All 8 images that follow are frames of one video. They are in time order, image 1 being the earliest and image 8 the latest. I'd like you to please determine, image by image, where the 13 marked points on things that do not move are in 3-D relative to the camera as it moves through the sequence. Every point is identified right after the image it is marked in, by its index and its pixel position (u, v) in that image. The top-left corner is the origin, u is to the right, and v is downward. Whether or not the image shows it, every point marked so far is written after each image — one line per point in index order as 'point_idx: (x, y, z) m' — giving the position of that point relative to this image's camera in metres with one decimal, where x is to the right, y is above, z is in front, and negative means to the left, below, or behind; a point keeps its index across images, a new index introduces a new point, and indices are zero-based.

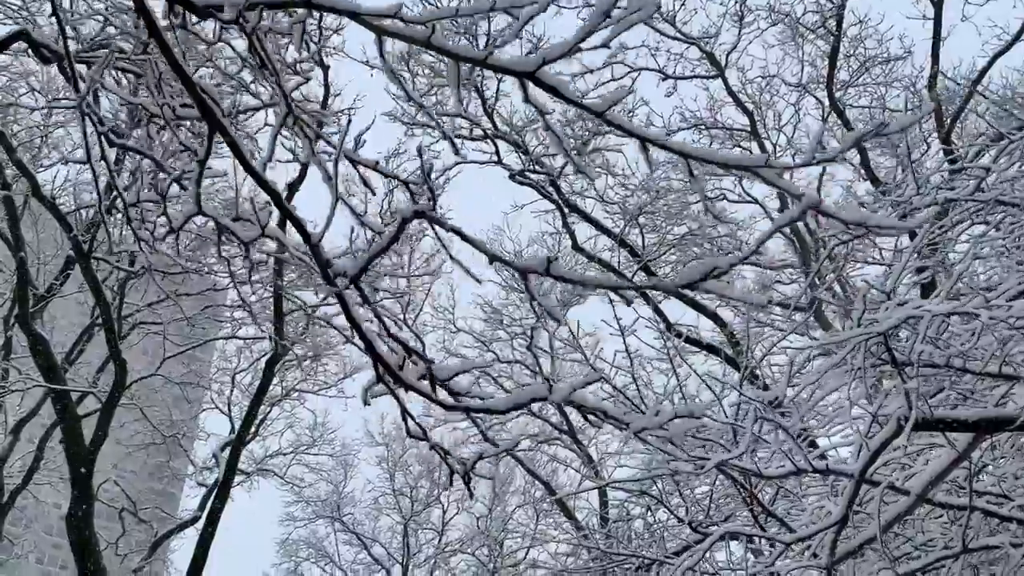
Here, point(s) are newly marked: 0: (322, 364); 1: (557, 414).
0: (-2.7, -1.1, +12.0) m
1: (+0.7, -1.8, +12.0) m
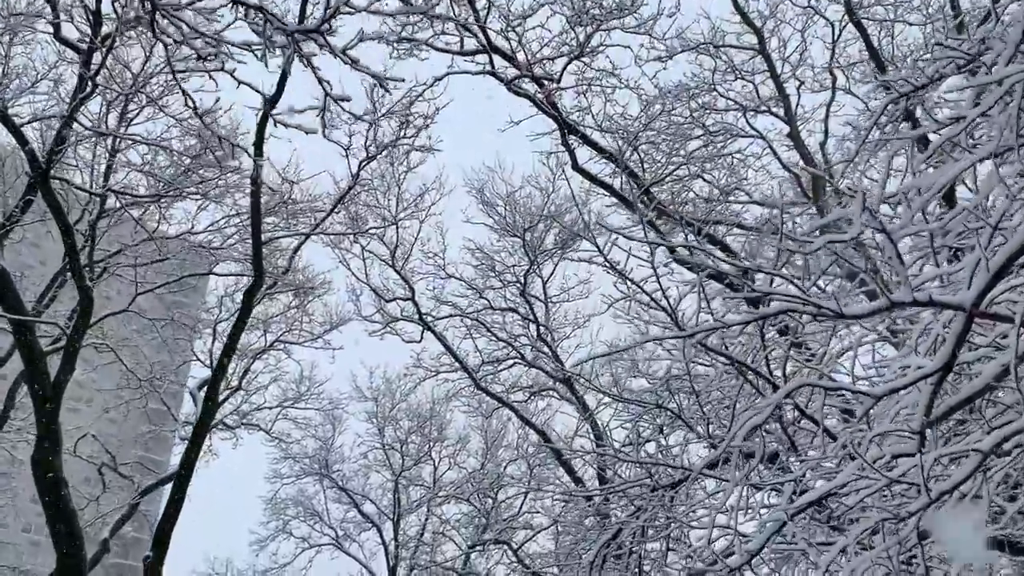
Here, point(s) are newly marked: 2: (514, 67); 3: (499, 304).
0: (-2.8, -0.3, +11.6) m
1: (+0.6, -1.0, +11.6) m
2: (0.0, +1.8, +6.9) m
3: (-0.2, -0.2, +11.5) m
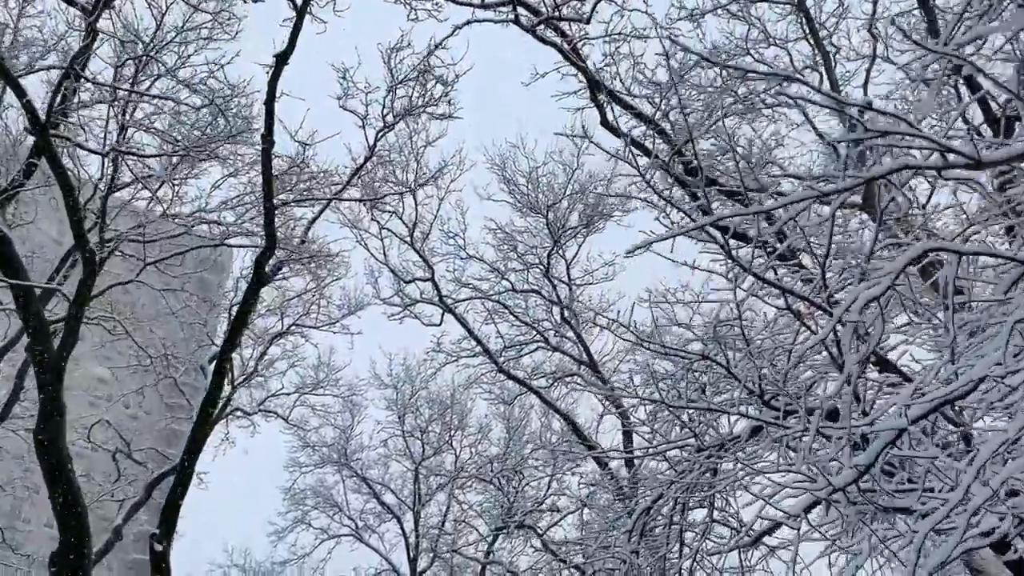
0: (-2.5, -0.1, +11.3) m
1: (+0.9, -0.8, +11.2) m
2: (+0.2, +2.1, +6.5) m
3: (+0.1, 0.0, +11.2) m
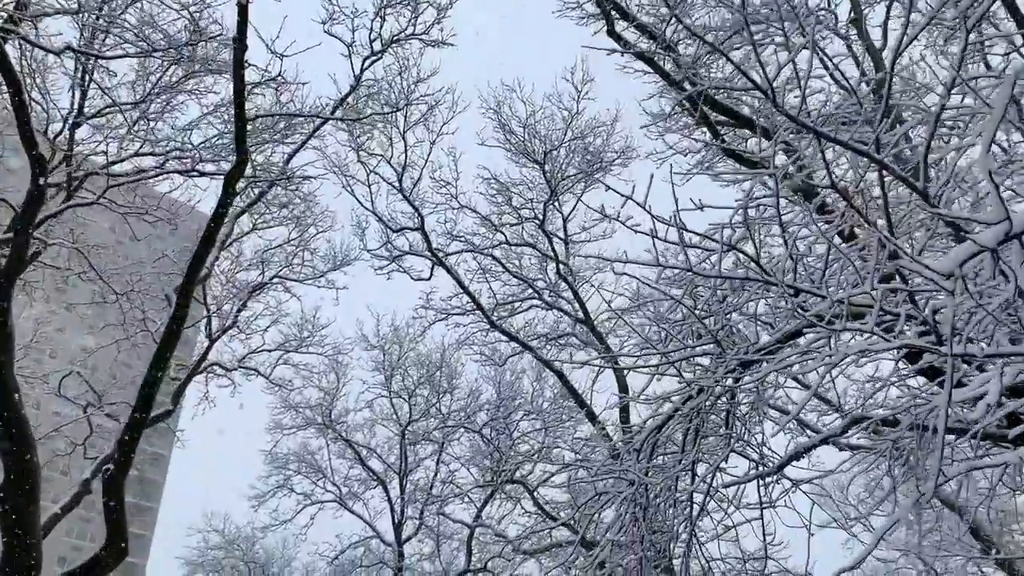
0: (-2.6, +0.5, +10.8) m
1: (+0.8, -0.2, +10.7) m
2: (+0.2, +2.6, +6.0) m
3: (+0.1, +0.6, +10.7) m
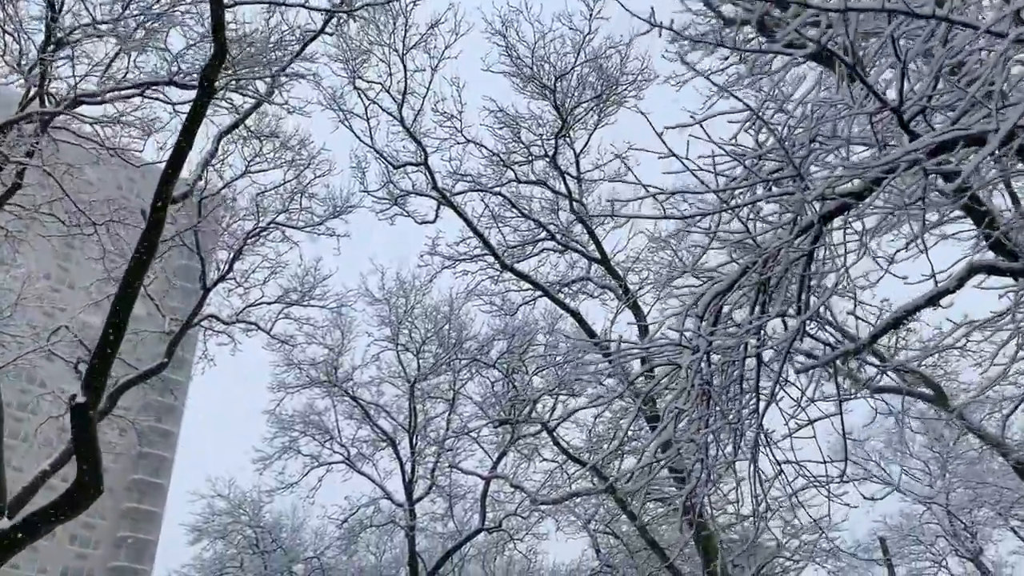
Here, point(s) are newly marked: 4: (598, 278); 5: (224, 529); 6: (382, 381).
0: (-2.5, +1.2, +10.2) m
1: (+0.9, +0.5, +10.1) m
2: (+0.2, +3.2, +5.3) m
3: (+0.2, +1.3, +10.1) m
4: (+1.0, +0.1, +9.9) m
5: (-4.9, -4.1, +14.3) m
6: (-2.0, -1.4, +12.7) m
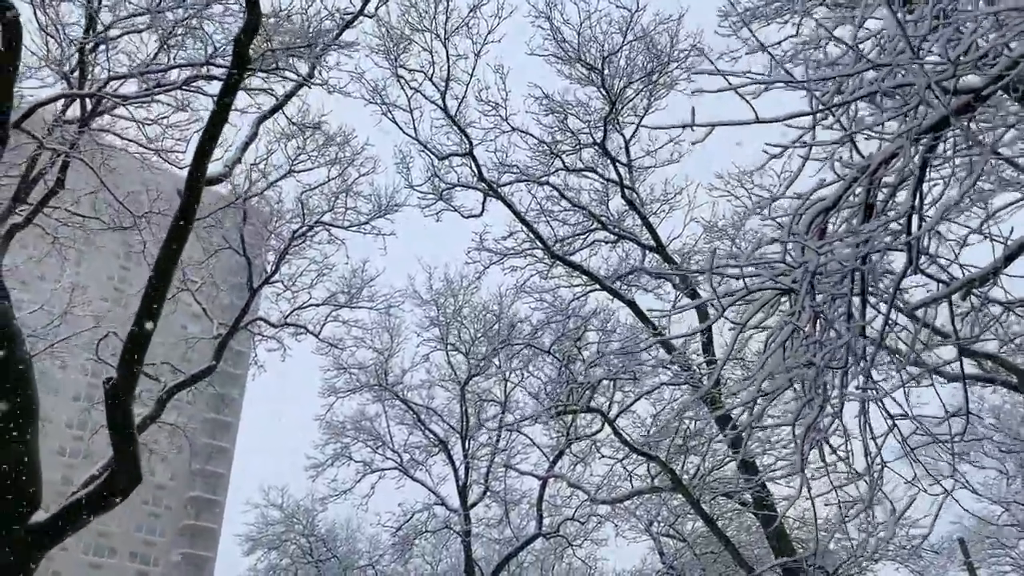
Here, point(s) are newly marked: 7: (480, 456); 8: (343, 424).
0: (-1.9, +1.2, +10.0) m
1: (+1.5, +0.6, +9.8) m
2: (+0.5, +3.3, +5.0) m
3: (+0.7, +1.4, +9.7) m
4: (+1.6, +0.3, +9.5) m
5: (-3.9, -4.2, +14.1) m
6: (-1.2, -1.4, +12.4) m
7: (-0.5, -2.4, +12.0) m
8: (-2.6, -2.1, +12.9) m
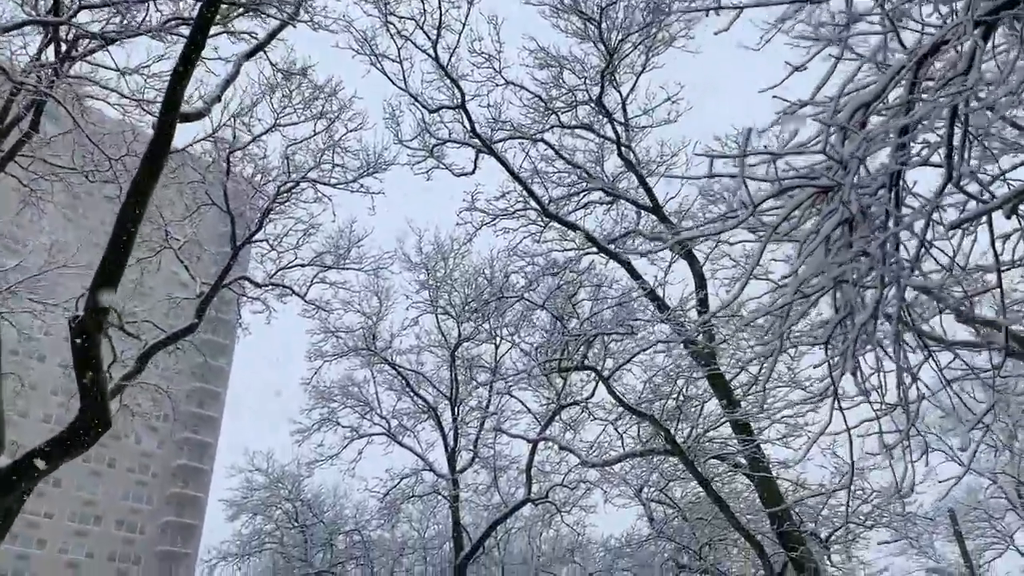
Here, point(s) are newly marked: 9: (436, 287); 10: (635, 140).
0: (-2.0, +1.7, +9.7) m
1: (+1.4, +1.1, +9.5) m
2: (+0.5, +3.6, +4.7) m
3: (+0.7, +1.9, +9.5) m
4: (+1.5, +0.7, +9.2) m
5: (-4.1, -3.6, +14.0) m
6: (-1.3, -0.9, +12.2) m
7: (-0.6, -1.9, +11.8) m
8: (-2.8, -1.5, +12.7) m
9: (-1.1, 0.0, +11.8) m
10: (+1.4, +1.7, +9.6) m
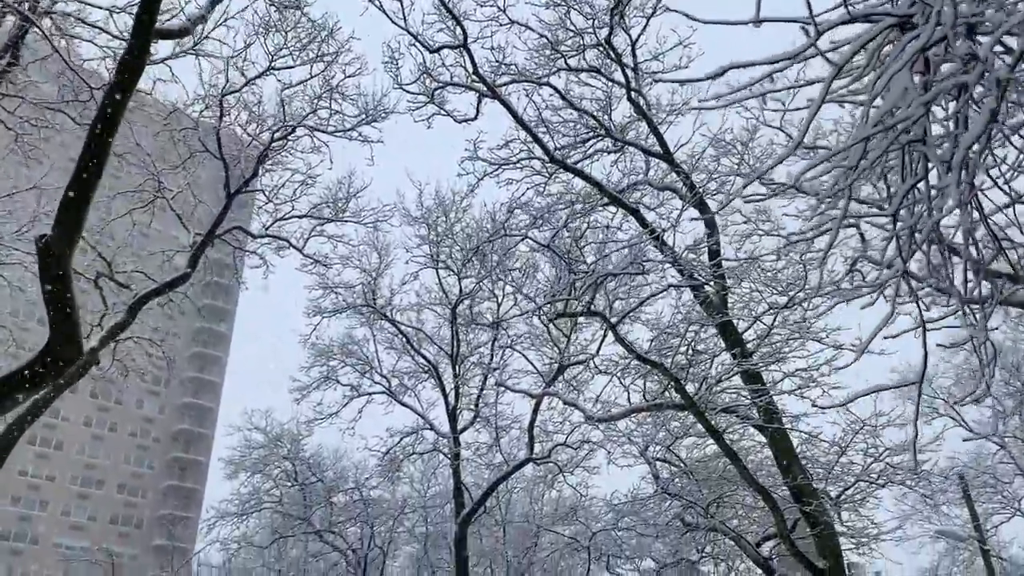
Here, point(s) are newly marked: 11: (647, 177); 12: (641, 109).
0: (-2.0, +2.2, +9.3) m
1: (+1.5, +1.6, +9.2) m
2: (+0.5, +4.0, +4.3) m
3: (+0.7, +2.4, +9.1) m
4: (+1.5, +1.2, +8.9) m
5: (-4.1, -2.9, +13.8) m
6: (-1.3, -0.3, +12.0) m
7: (-0.6, -1.3, +11.6) m
8: (-2.7, -0.9, +12.4) m
9: (-1.0, +0.6, +11.5) m
10: (+1.4, +2.2, +9.2) m
11: (+1.4, +1.2, +9.0) m
12: (+1.4, +1.9, +9.1) m
